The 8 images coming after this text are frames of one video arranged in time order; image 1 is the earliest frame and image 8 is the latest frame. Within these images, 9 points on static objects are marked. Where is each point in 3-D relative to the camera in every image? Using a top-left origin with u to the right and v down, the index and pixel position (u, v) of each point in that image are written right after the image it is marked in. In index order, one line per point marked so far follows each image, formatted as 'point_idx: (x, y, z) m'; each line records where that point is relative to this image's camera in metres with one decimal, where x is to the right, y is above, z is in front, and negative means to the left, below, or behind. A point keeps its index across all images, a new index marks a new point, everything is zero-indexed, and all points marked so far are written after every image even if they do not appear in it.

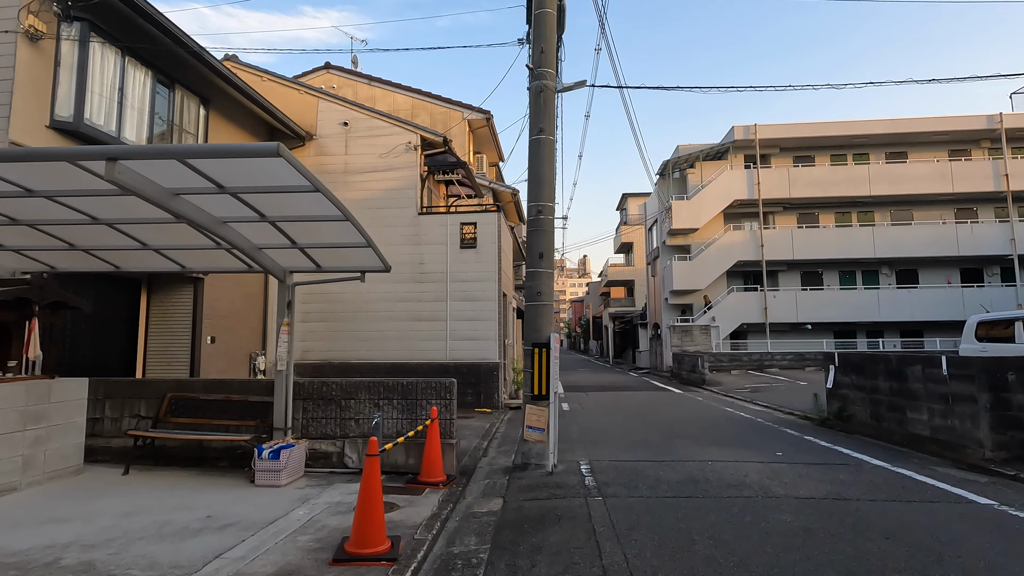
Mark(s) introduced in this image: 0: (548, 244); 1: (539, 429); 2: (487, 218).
0: (+0.4, +0.5, +6.5) m
1: (+0.3, -1.6, +6.3) m
2: (-0.6, +1.7, +12.9) m
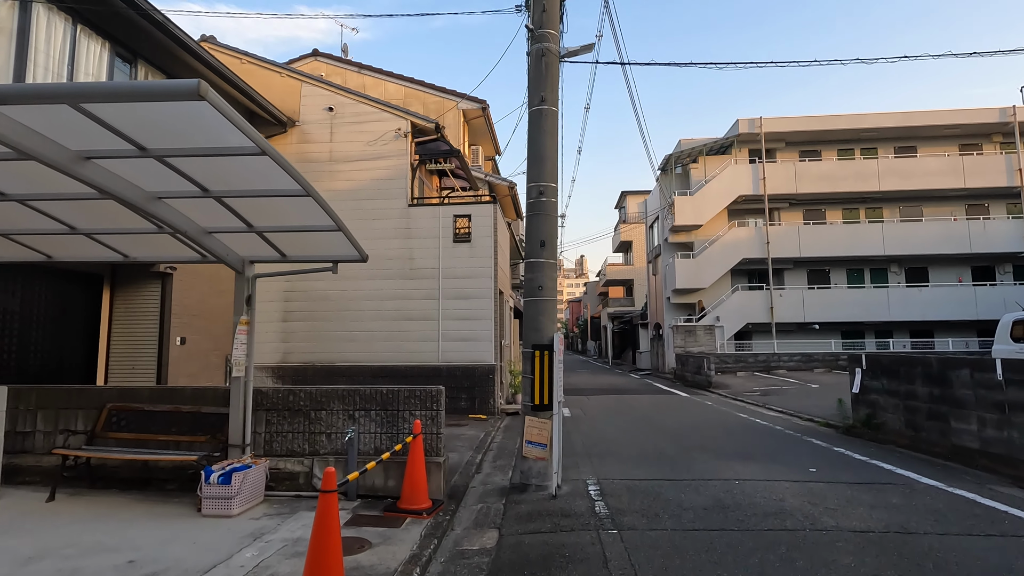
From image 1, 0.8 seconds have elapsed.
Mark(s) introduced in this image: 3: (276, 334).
0: (+0.4, +0.6, +5.7) m
1: (+0.3, -1.6, +5.4) m
2: (-0.7, +1.8, +12.0) m
3: (-5.3, -1.0, +11.9) m
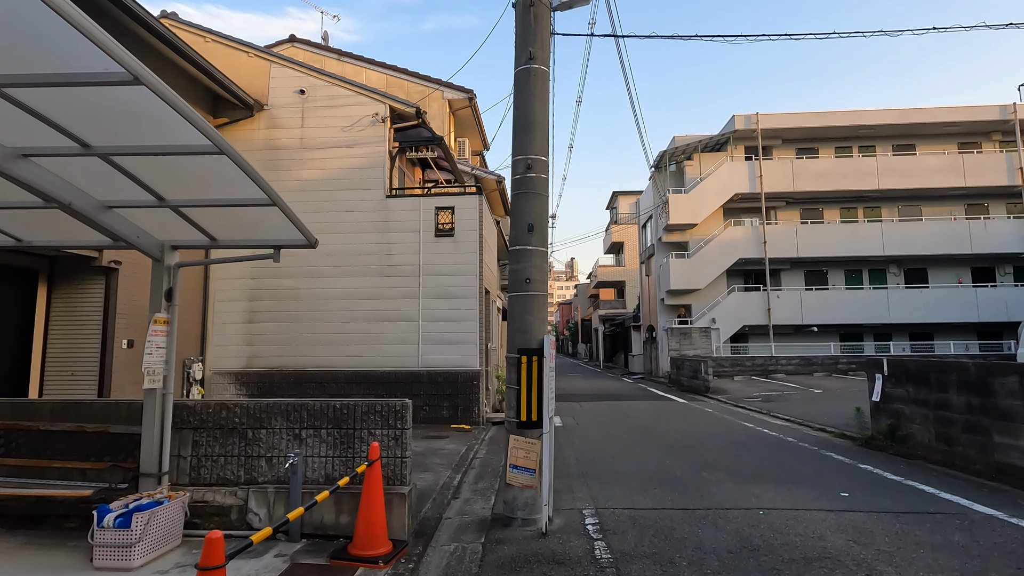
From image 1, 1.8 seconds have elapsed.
0: (+0.2, +0.7, +4.8) m
1: (+0.1, -1.5, +4.5) m
2: (-1.0, +1.8, +11.1) m
3: (-5.5, -1.0, +10.9) m
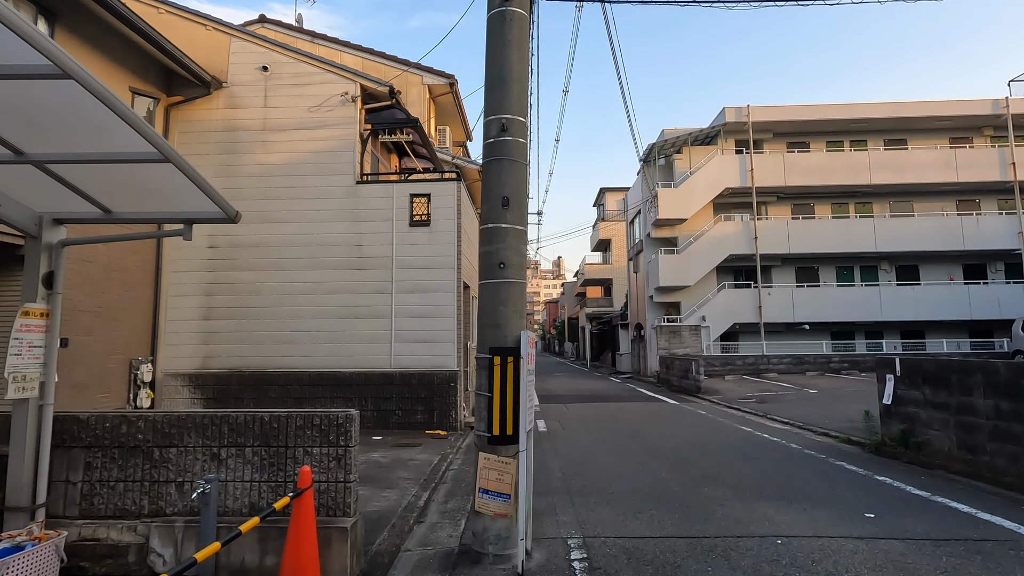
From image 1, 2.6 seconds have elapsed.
0: (0.0, +0.8, +4.0) m
1: (-0.1, -1.4, +3.7) m
2: (-1.3, +1.9, +10.3) m
3: (-5.9, -0.9, +9.9) m
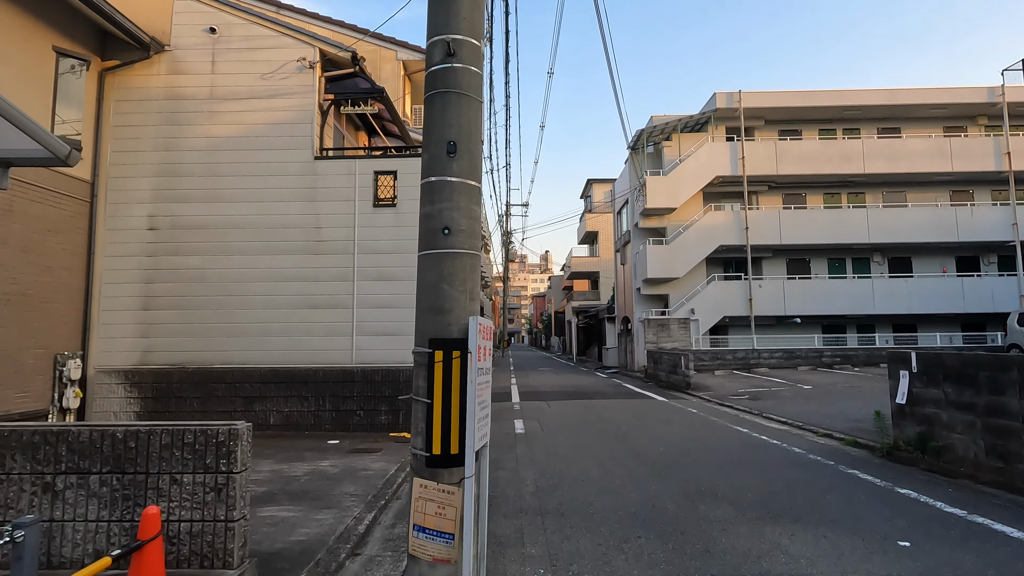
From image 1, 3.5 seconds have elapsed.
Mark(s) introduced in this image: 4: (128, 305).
0: (-0.3, +0.9, +3.0) m
1: (-0.4, -1.3, +2.8) m
2: (-1.8, +2.1, +9.3) m
3: (-6.3, -0.6, +8.9) m
4: (-6.4, -0.3, +8.9) m
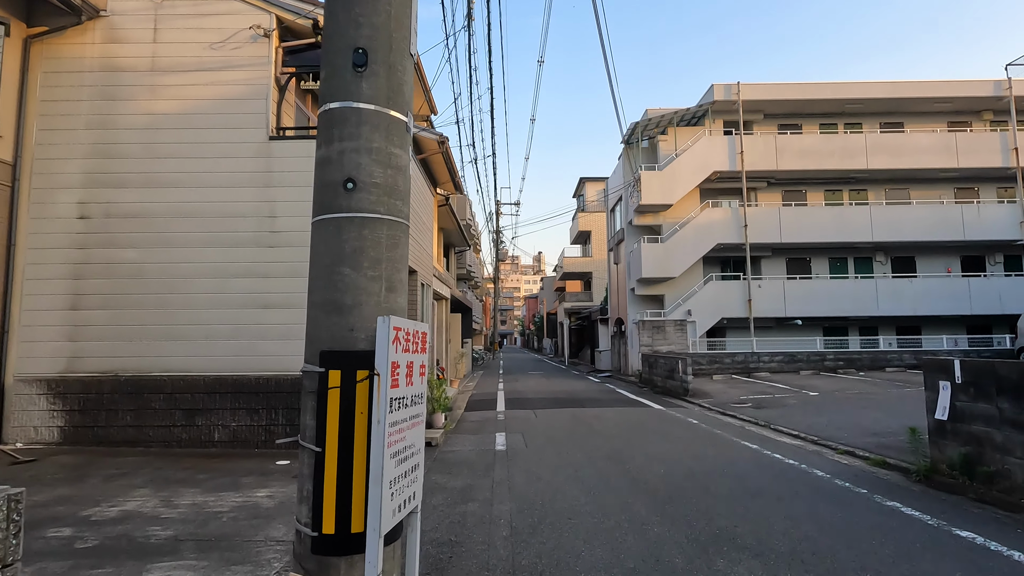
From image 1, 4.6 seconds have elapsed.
0: (-0.5, +1.0, +2.0) m
1: (-0.6, -1.2, +1.7) m
2: (-2.0, +2.2, +8.3) m
3: (-6.6, -0.6, +7.8) m
4: (-6.7, -0.2, +7.8) m
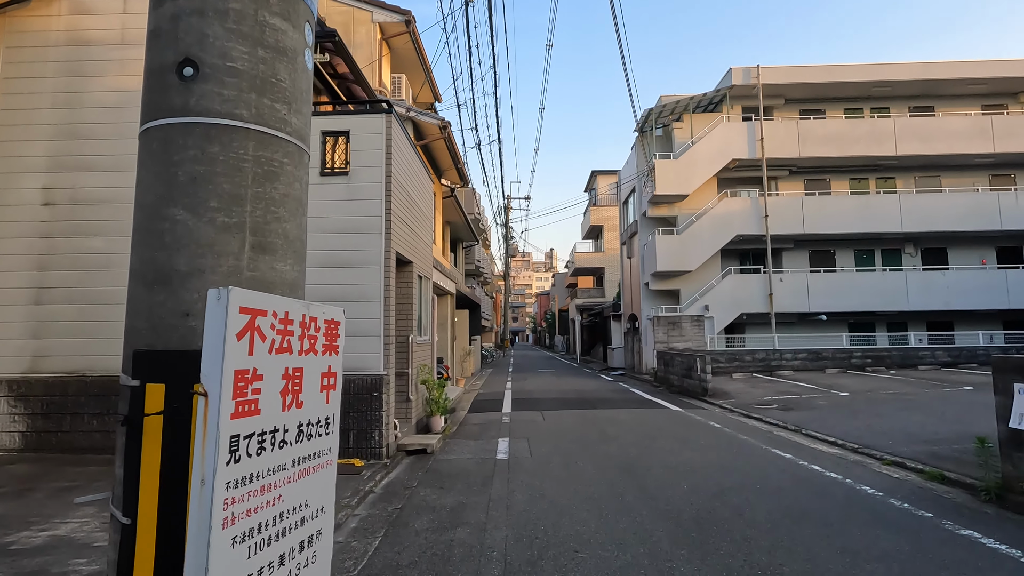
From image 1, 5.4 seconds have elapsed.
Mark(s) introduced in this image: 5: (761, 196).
0: (-0.6, +1.1, +1.2) m
1: (-0.7, -1.1, +1.0) m
2: (-2.0, +2.3, +7.5) m
3: (-6.6, -0.5, +7.2) m
4: (-6.7, -0.1, +7.2) m
5: (+9.0, +3.3, +19.4) m
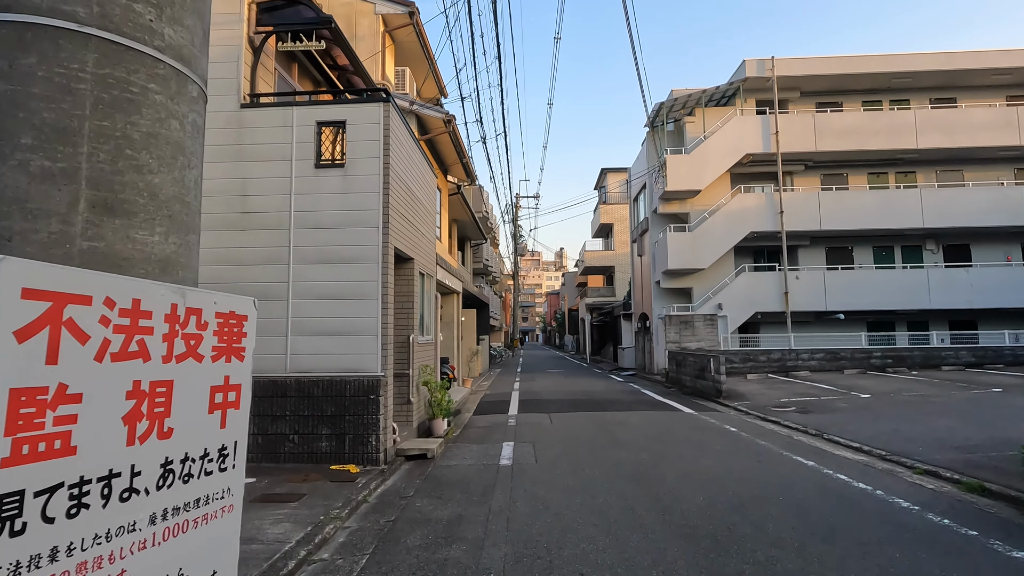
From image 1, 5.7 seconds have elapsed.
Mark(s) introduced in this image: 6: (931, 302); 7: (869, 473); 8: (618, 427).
0: (-0.6, +1.1, +0.9) m
1: (-0.7, -1.1, +0.6) m
2: (-2.0, +2.3, +7.2) m
3: (-6.5, -0.5, +6.9) m
4: (-6.6, -0.1, +7.0) m
5: (+9.3, +3.4, +18.8) m
6: (+14.4, -0.5, +18.4) m
7: (+4.0, -2.0, +5.9) m
8: (+1.7, -2.3, +8.7) m
